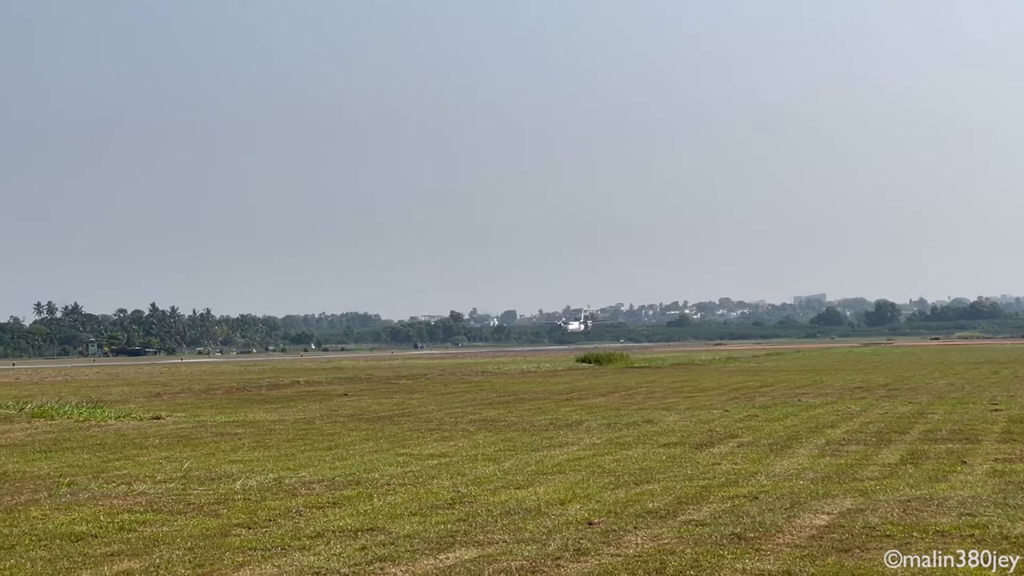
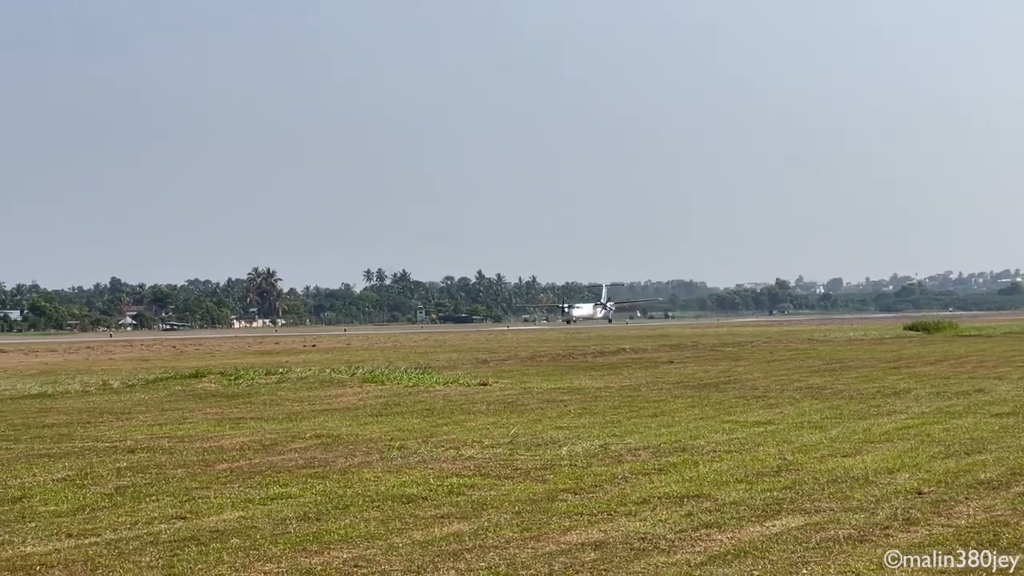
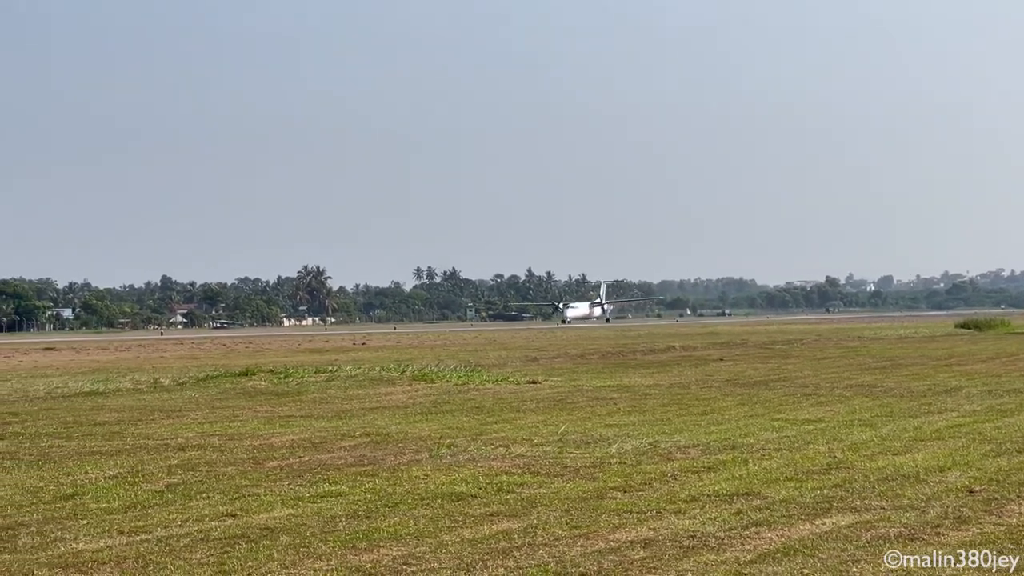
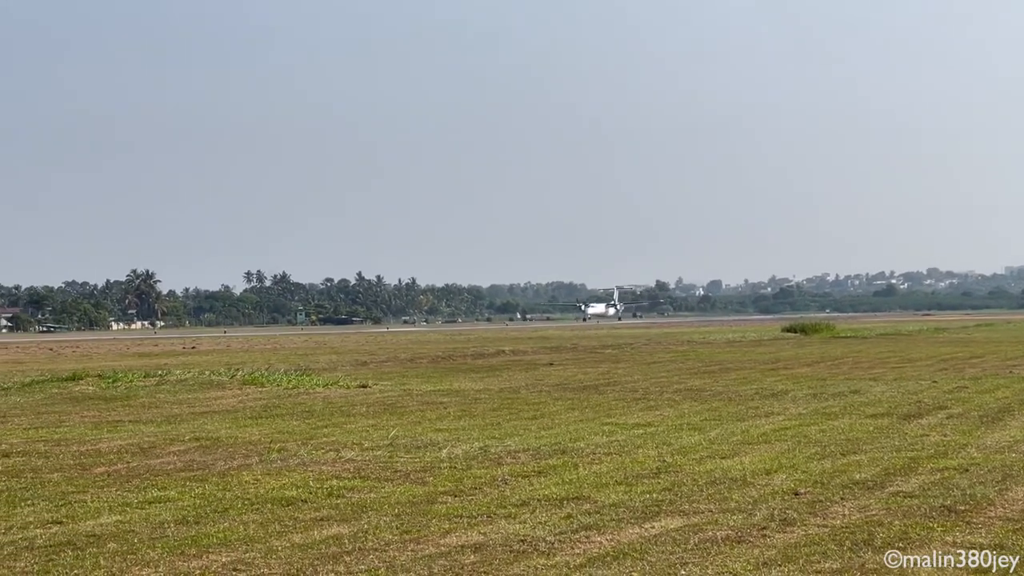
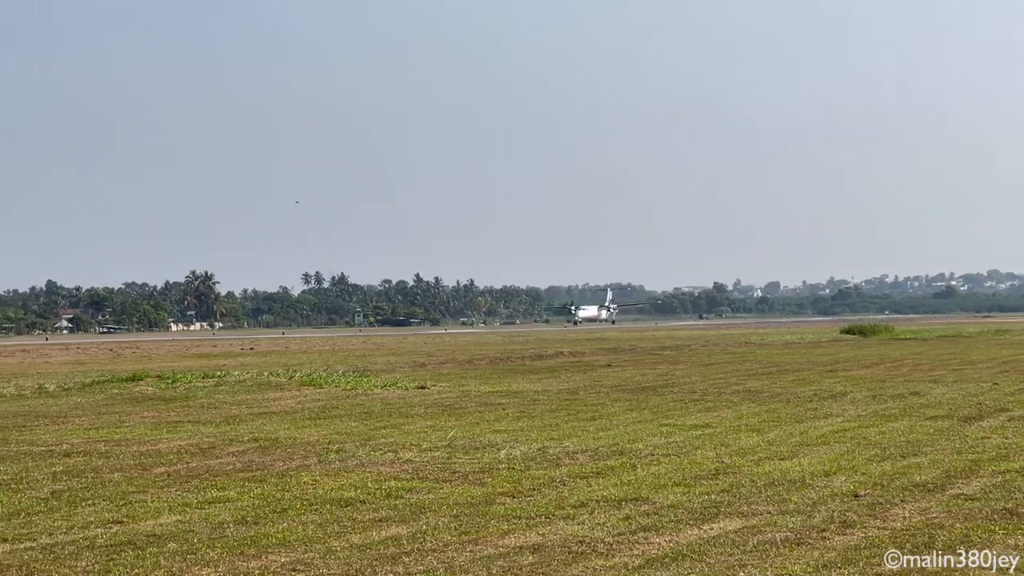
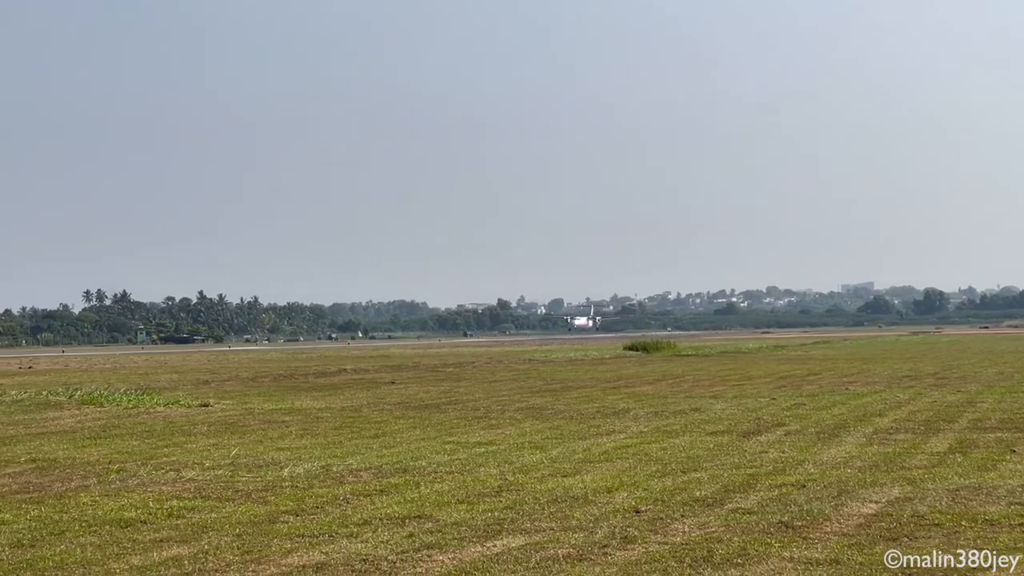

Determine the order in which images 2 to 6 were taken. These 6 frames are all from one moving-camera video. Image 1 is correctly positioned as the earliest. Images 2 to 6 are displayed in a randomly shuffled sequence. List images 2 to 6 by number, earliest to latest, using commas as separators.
6, 4, 5, 2, 3
